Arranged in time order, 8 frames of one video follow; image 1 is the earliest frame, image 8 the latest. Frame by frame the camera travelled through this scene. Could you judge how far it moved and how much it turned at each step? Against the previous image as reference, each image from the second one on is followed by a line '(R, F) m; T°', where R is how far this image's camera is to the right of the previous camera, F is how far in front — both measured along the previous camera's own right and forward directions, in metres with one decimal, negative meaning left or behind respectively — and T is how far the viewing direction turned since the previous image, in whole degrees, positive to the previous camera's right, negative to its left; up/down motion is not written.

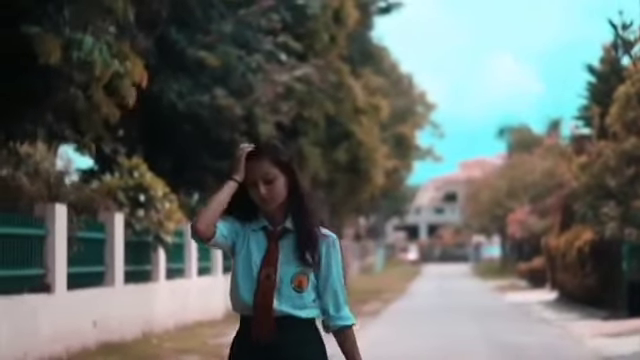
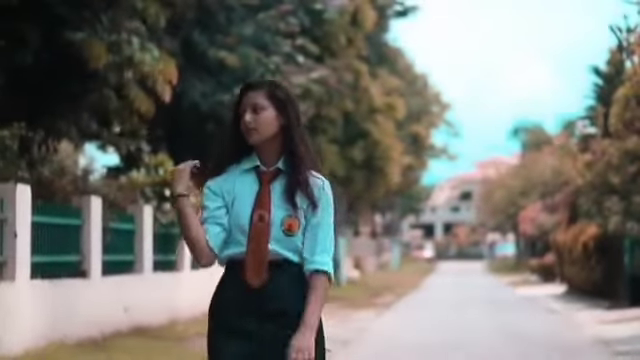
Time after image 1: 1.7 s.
(0.0, -1.2) m; -1°
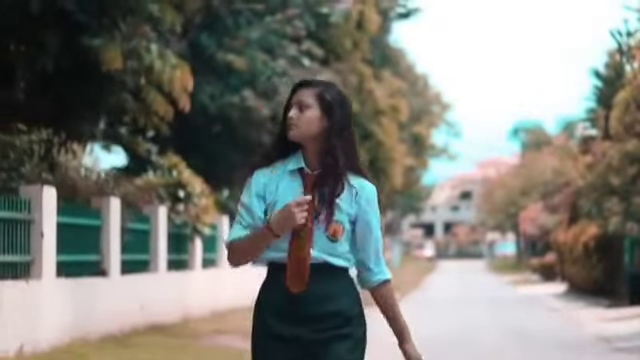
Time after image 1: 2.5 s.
(-0.2, -0.6) m; 0°
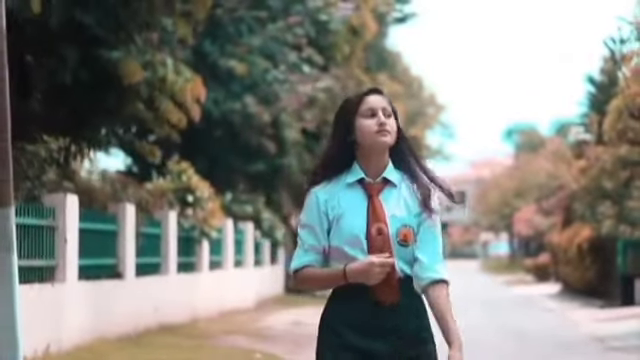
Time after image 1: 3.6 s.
(-0.2, -0.8) m; 0°
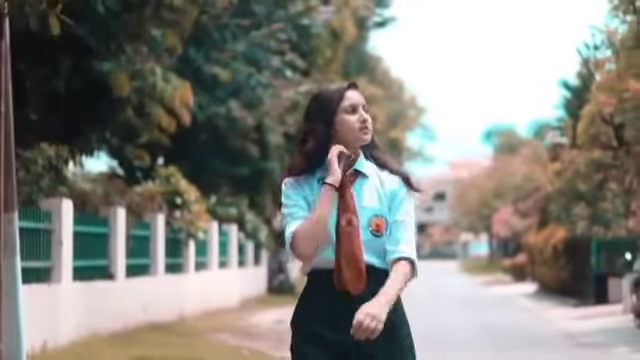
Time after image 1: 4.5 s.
(0.0, -0.7) m; +1°
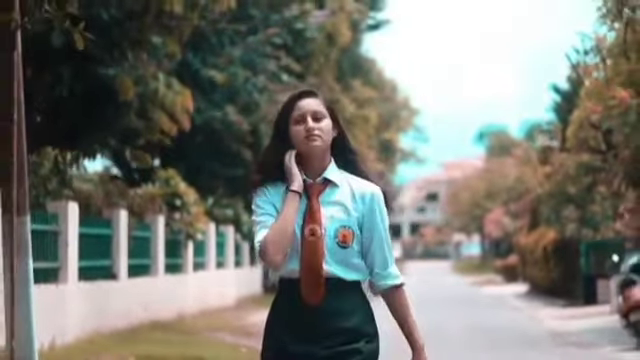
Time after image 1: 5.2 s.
(-0.1, -0.6) m; 0°
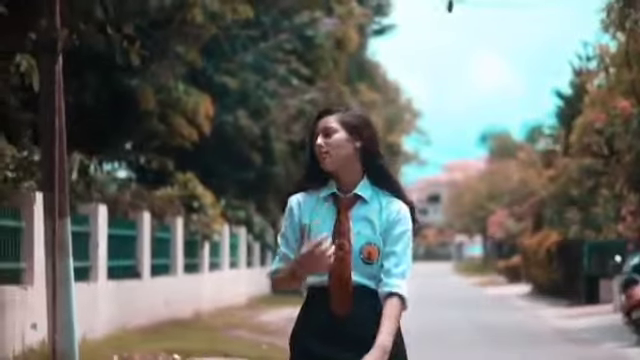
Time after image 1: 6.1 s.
(-0.2, -0.8) m; 0°
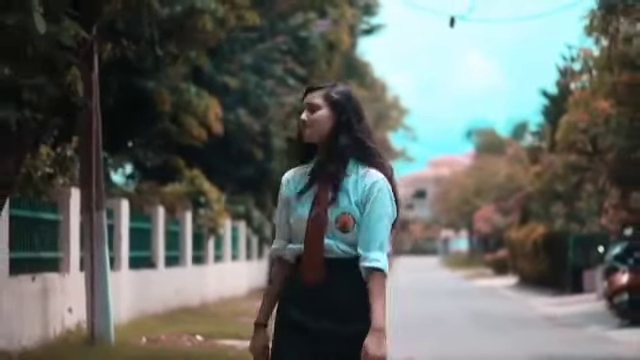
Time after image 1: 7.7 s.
(-0.3, -1.4) m; +1°
